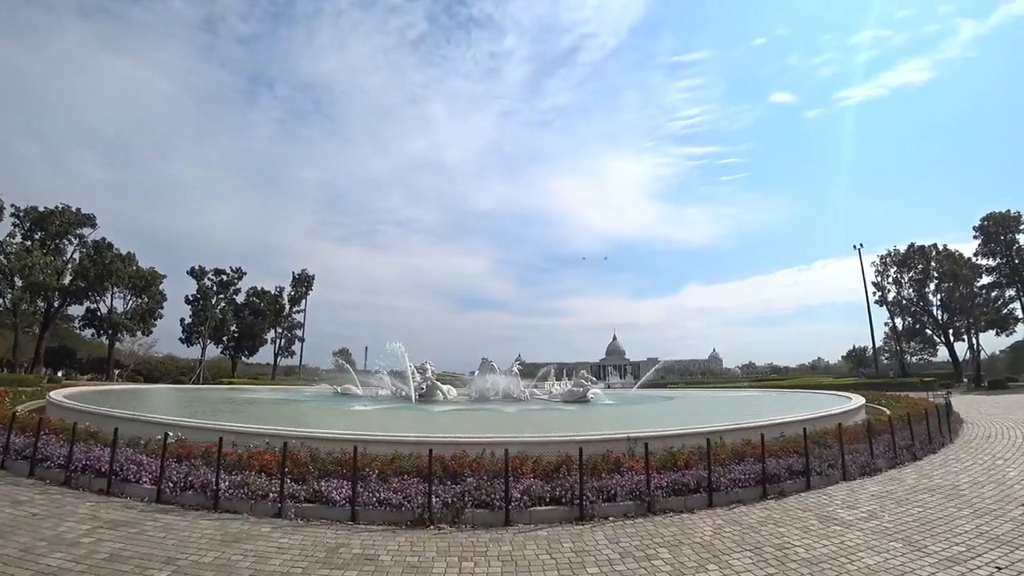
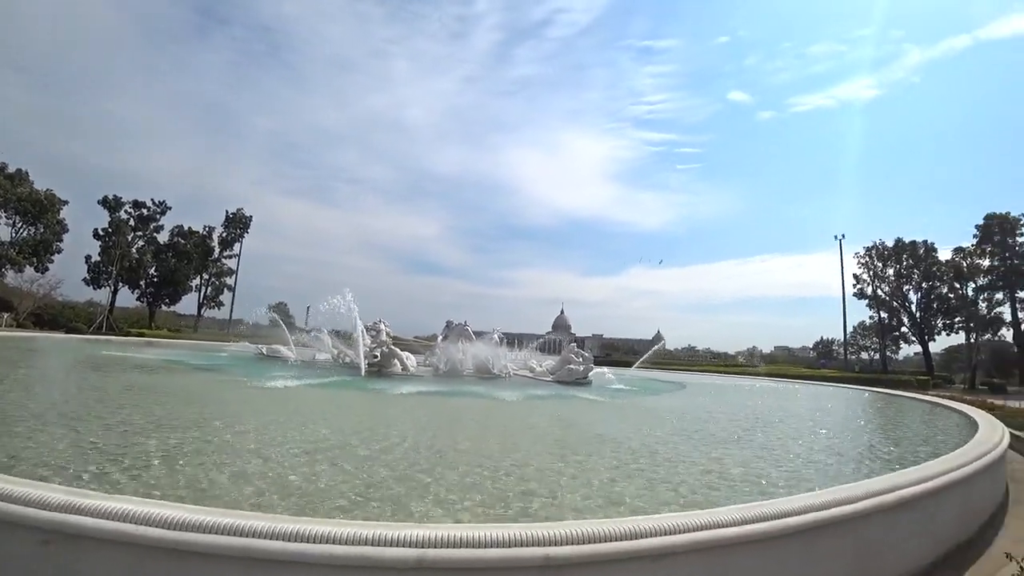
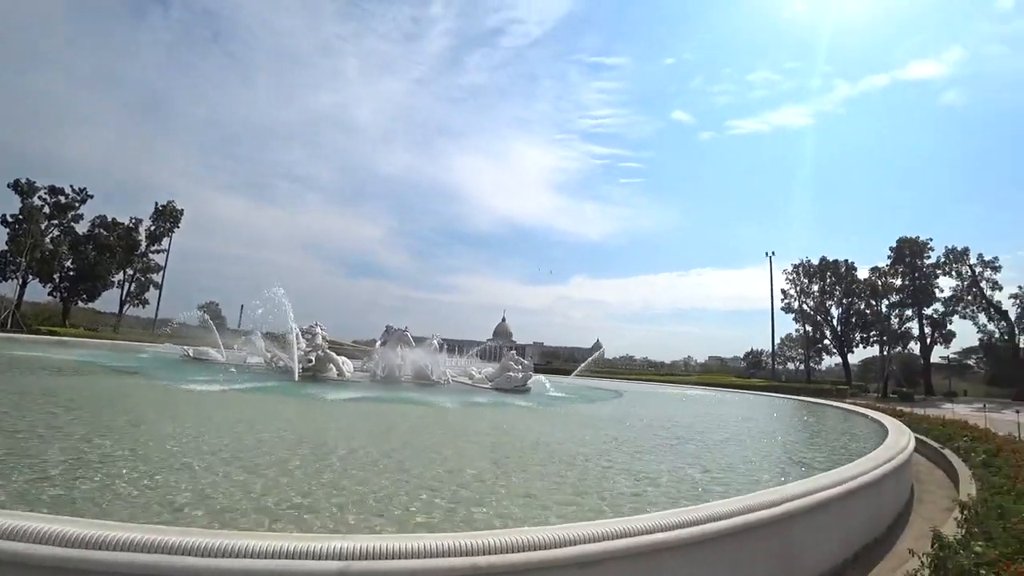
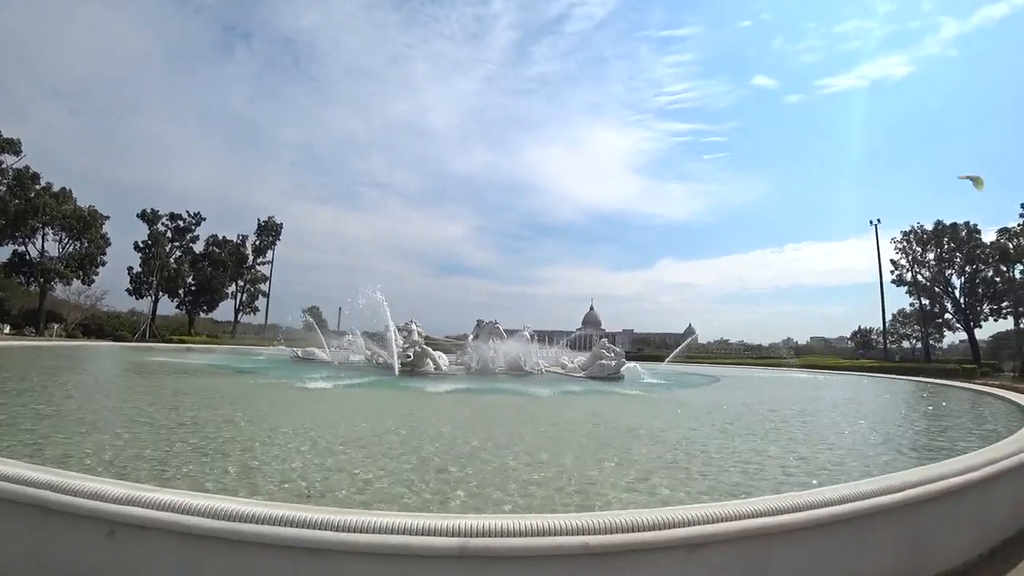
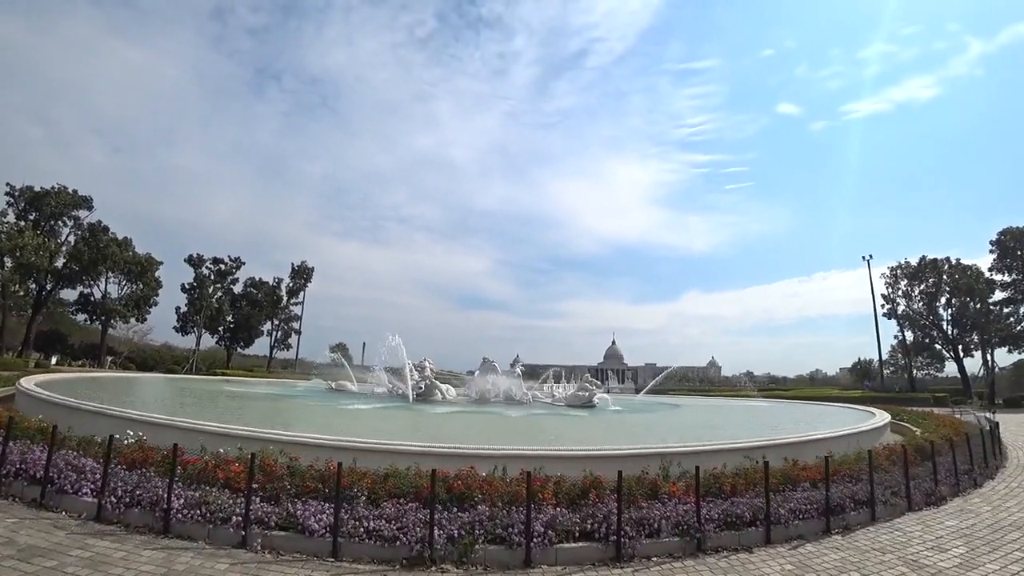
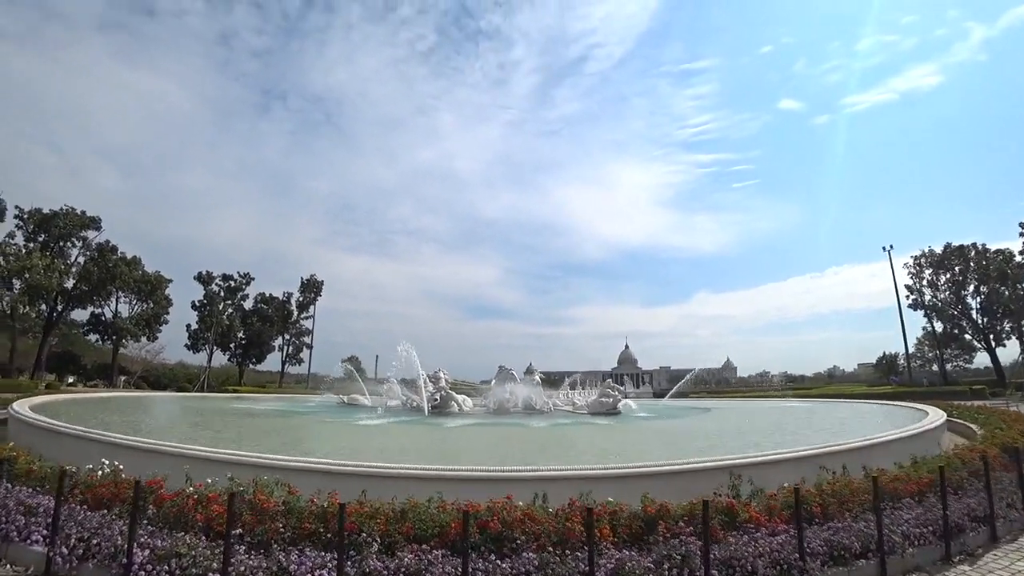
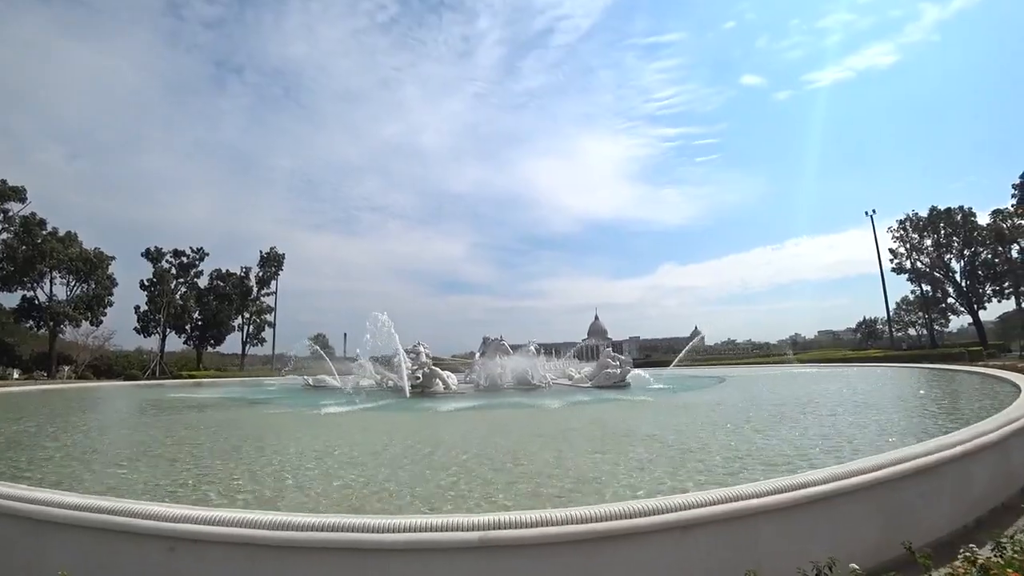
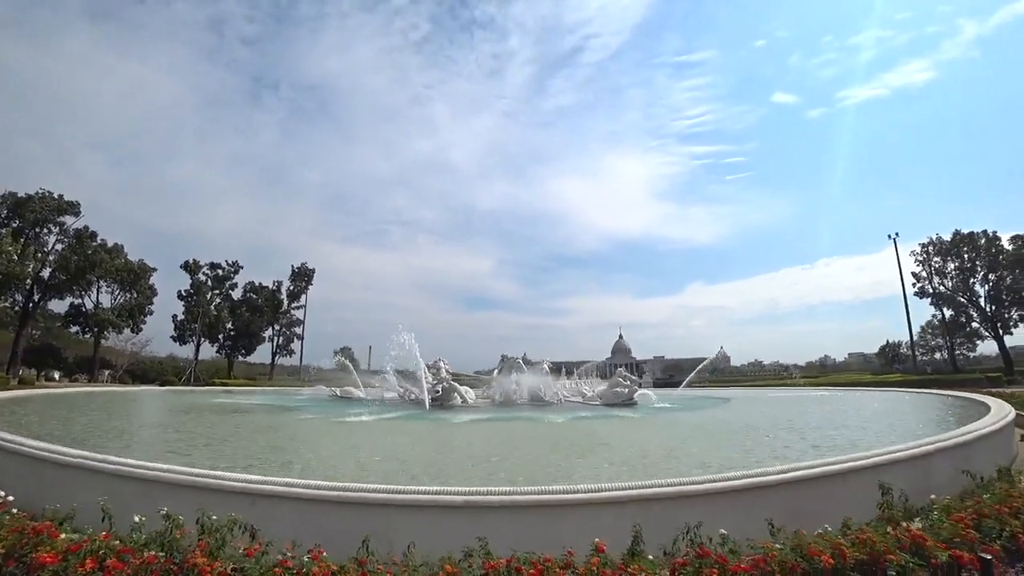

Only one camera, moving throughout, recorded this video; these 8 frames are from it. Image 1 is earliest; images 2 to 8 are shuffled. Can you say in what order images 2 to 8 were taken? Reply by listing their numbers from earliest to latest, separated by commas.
5, 6, 8, 7, 4, 2, 3
